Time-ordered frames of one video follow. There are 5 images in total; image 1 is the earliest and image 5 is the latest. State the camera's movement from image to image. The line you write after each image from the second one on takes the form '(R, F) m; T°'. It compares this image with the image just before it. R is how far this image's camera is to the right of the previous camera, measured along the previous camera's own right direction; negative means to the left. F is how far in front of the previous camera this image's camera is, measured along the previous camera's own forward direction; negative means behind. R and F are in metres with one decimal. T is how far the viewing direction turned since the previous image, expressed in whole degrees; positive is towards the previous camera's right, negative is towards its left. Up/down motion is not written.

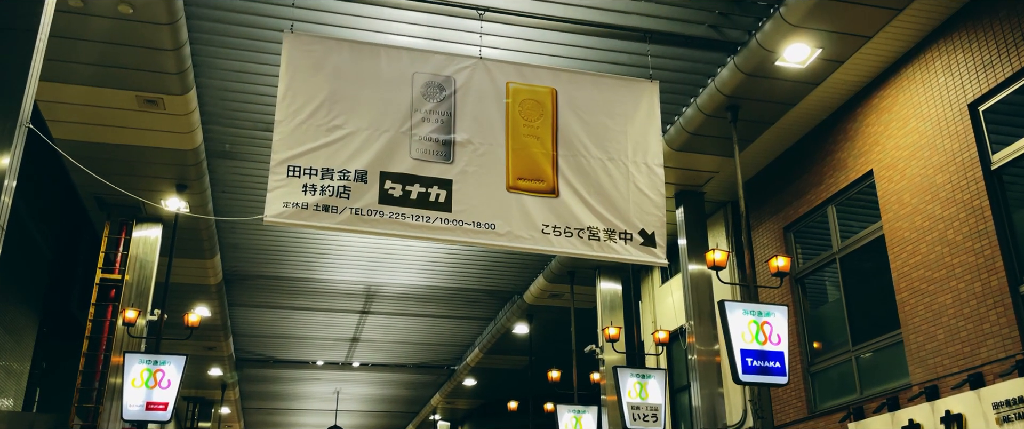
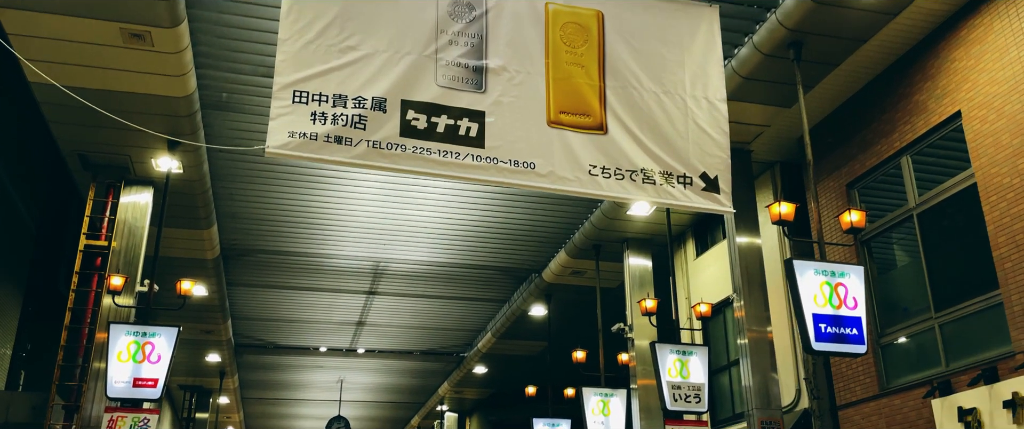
(-0.2, +0.9) m; 0°
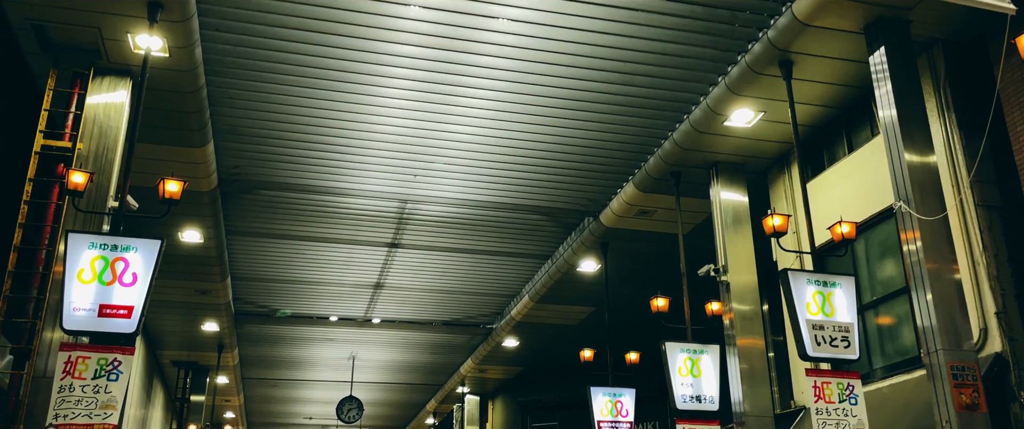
(-0.5, +2.0) m; 0°
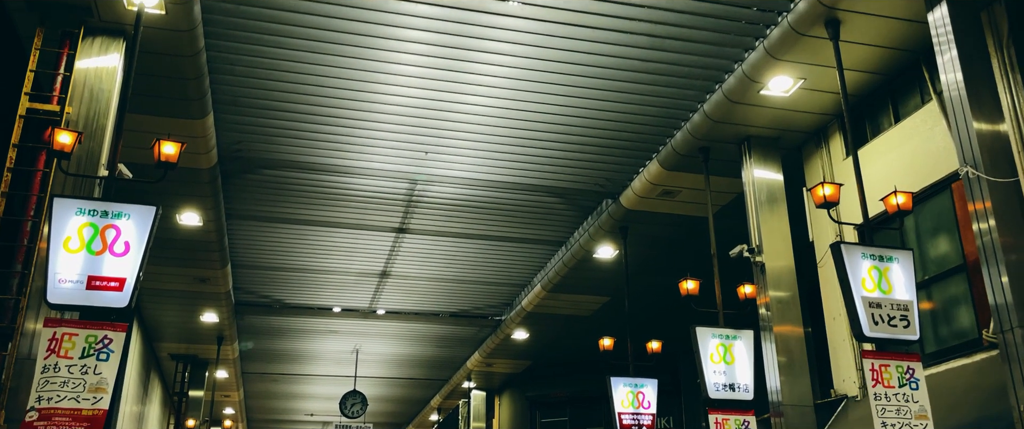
(-0.2, +0.5) m; 0°
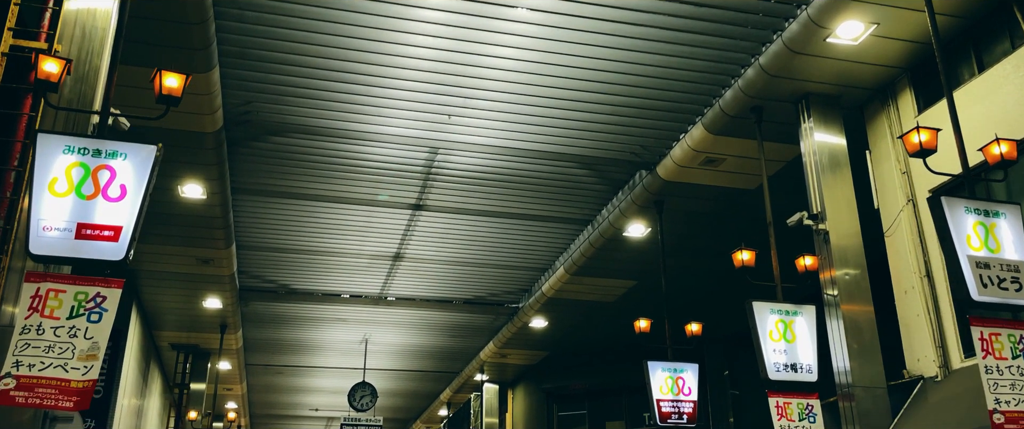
(-0.3, +0.7) m; 0°
